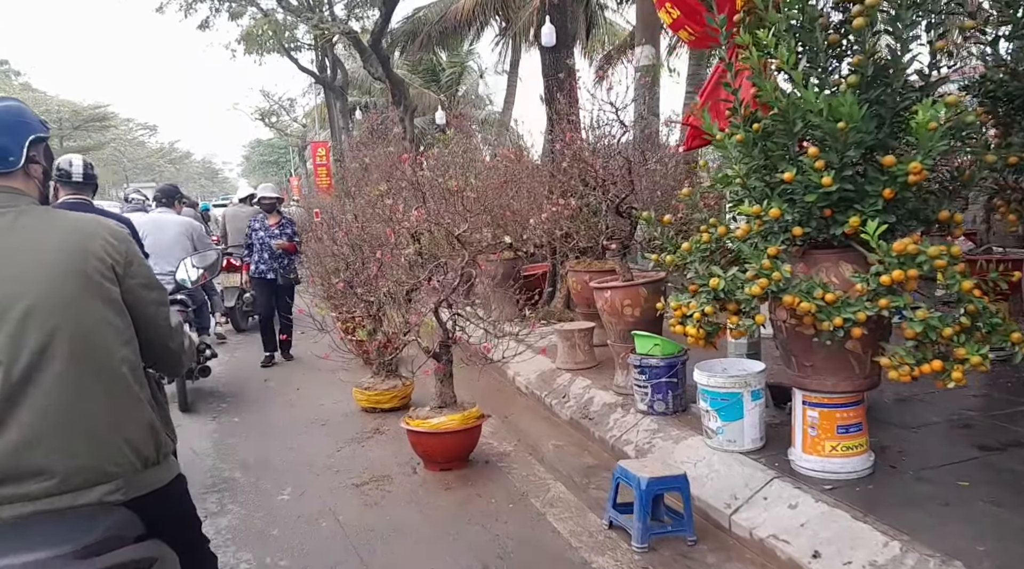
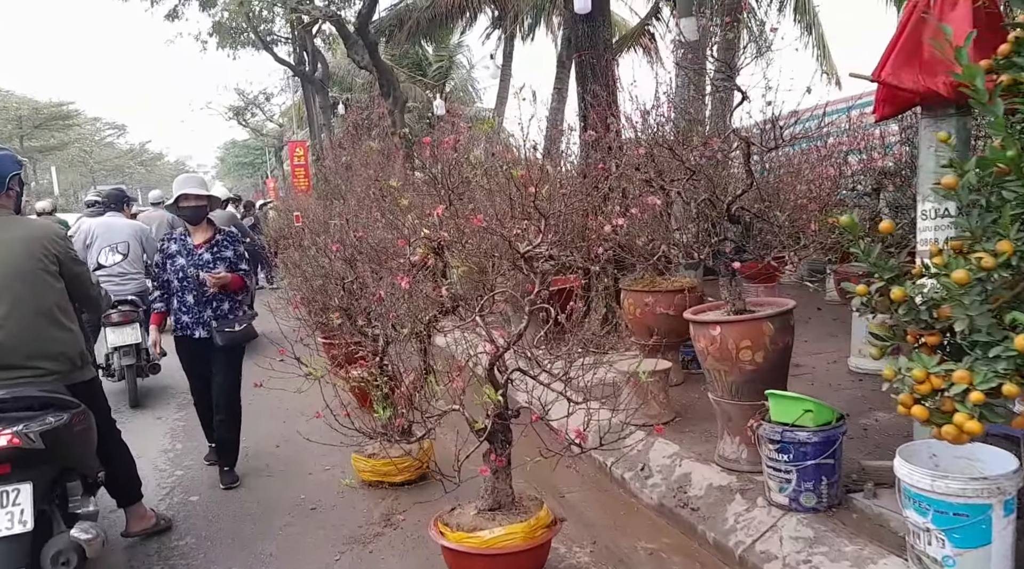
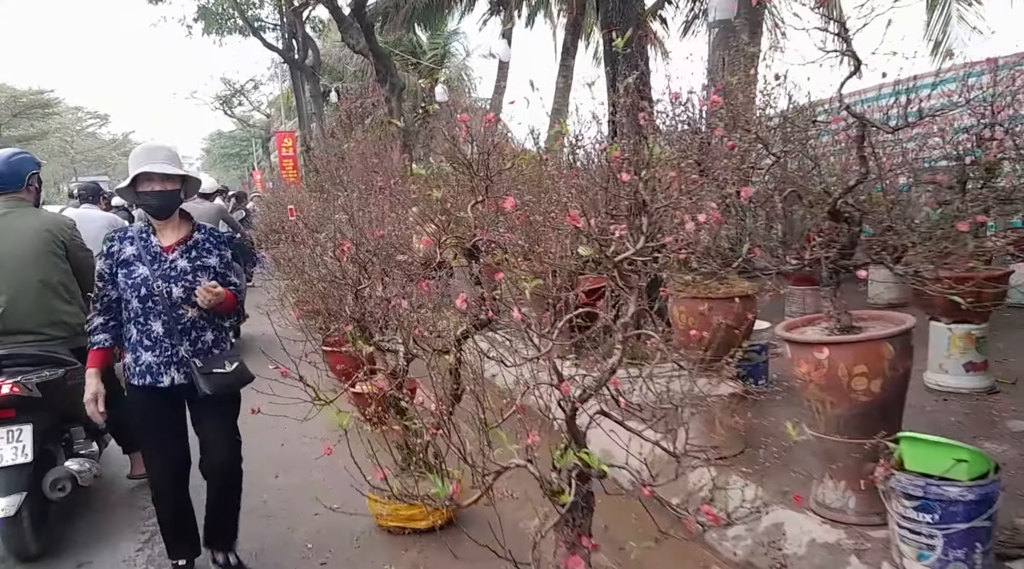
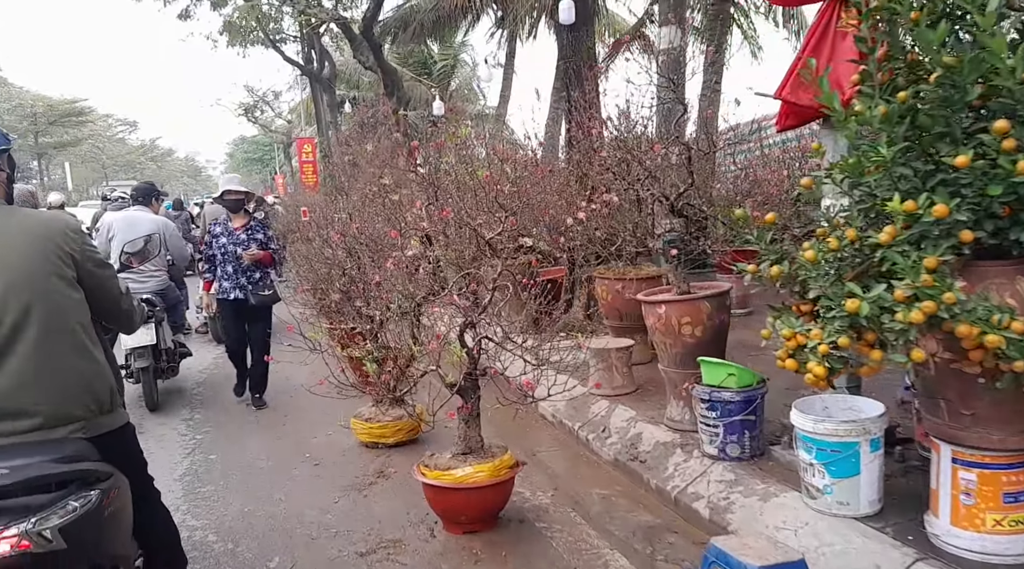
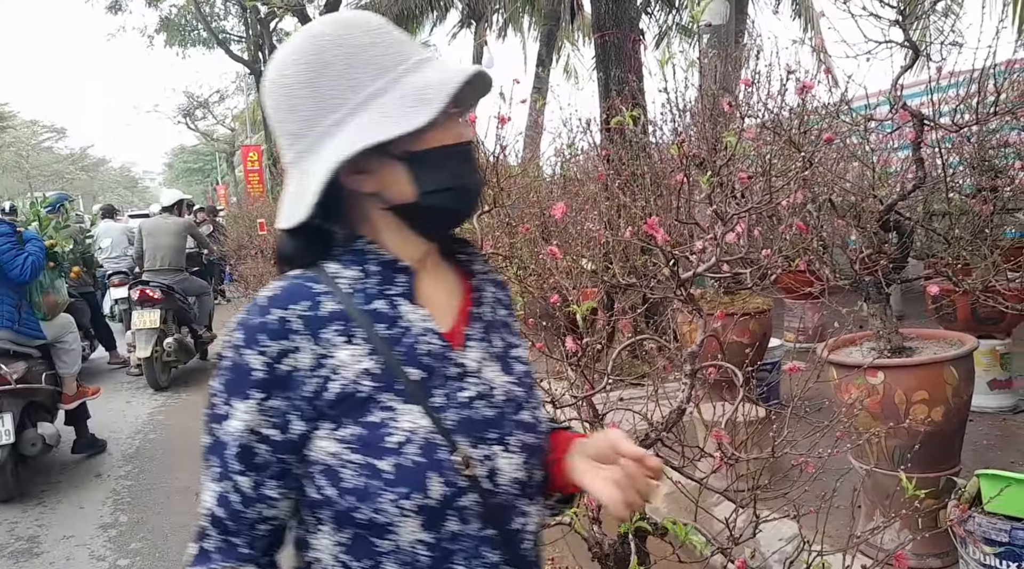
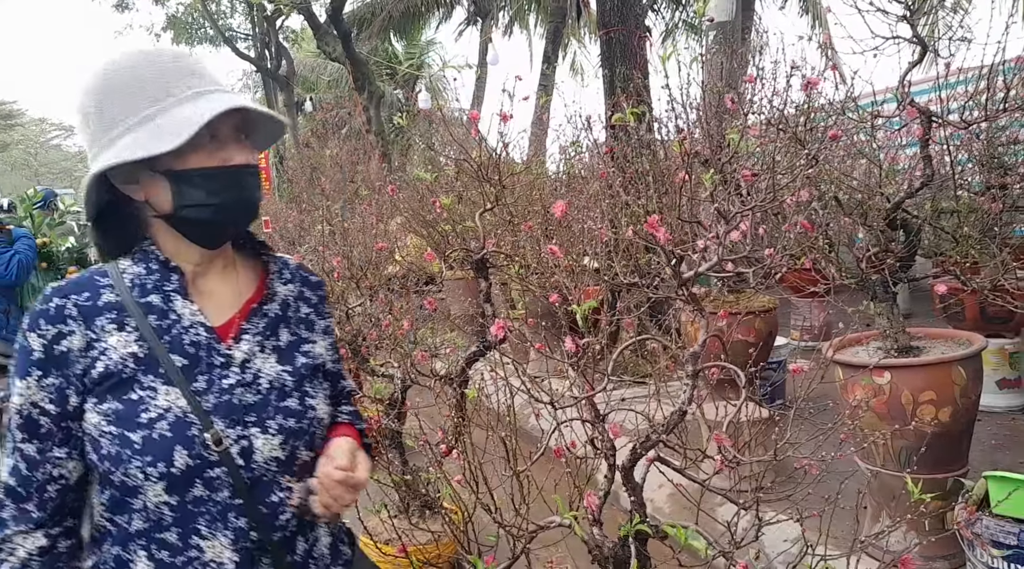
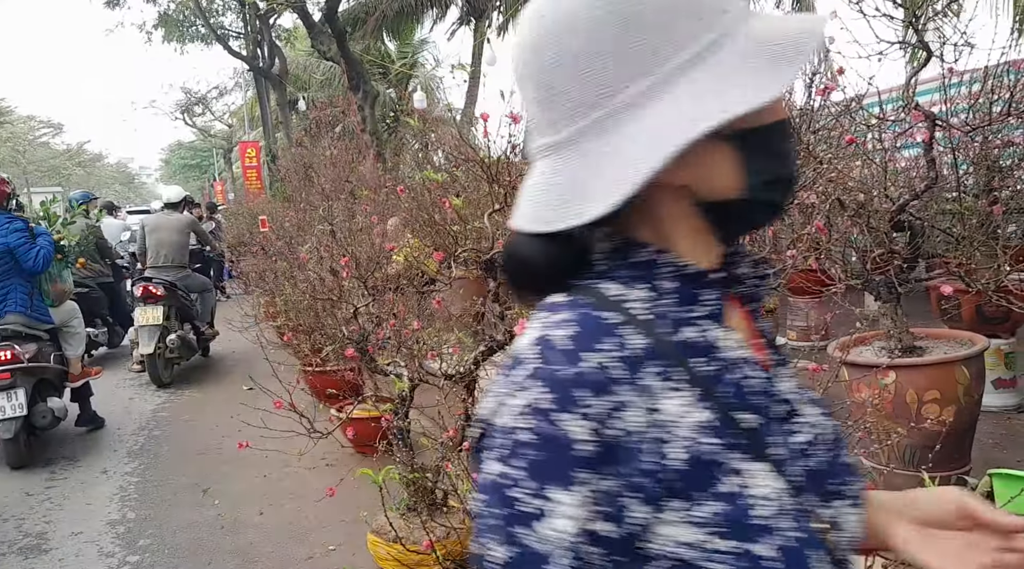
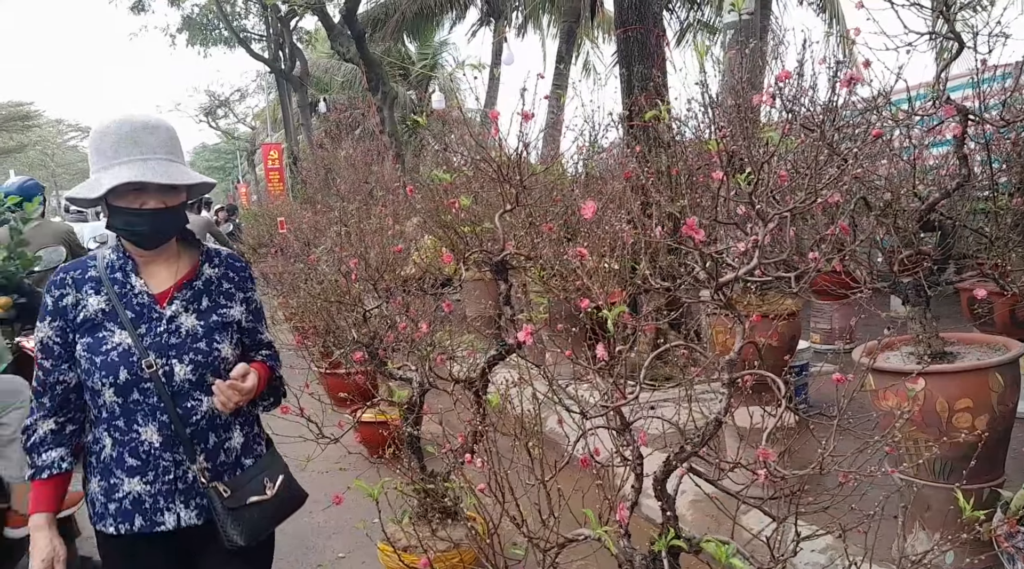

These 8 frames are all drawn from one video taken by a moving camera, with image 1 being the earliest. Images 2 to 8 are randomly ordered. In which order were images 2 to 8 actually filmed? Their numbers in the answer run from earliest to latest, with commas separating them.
4, 2, 3, 8, 6, 5, 7
